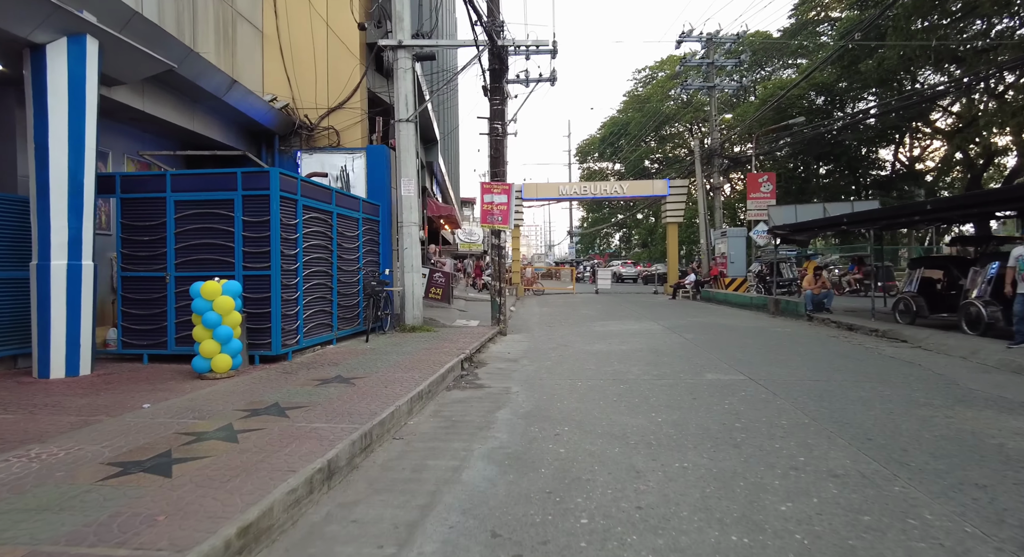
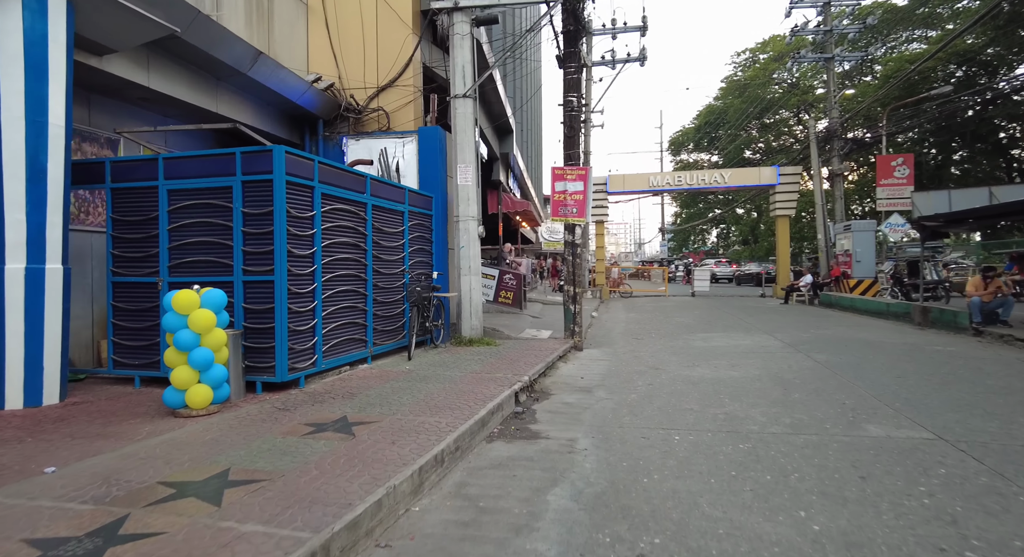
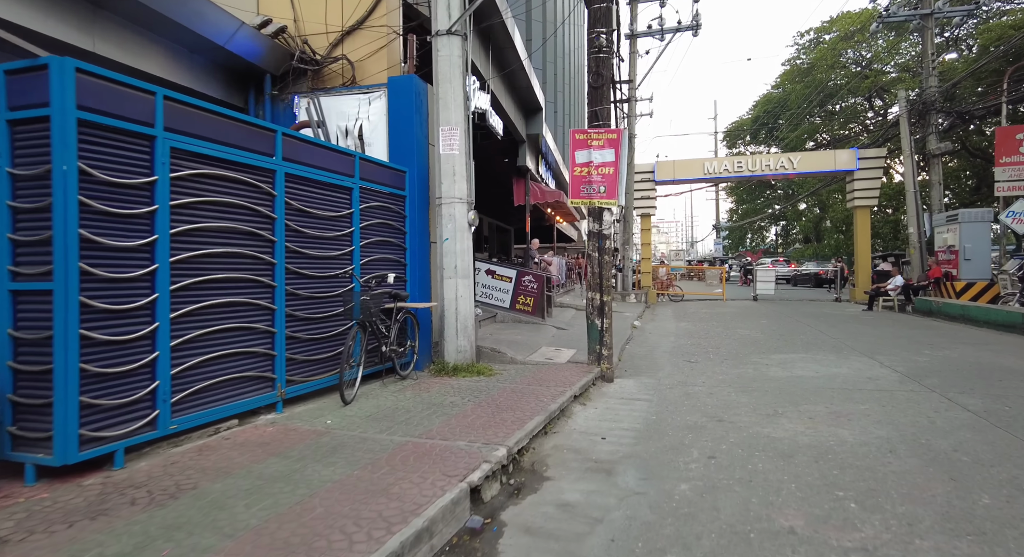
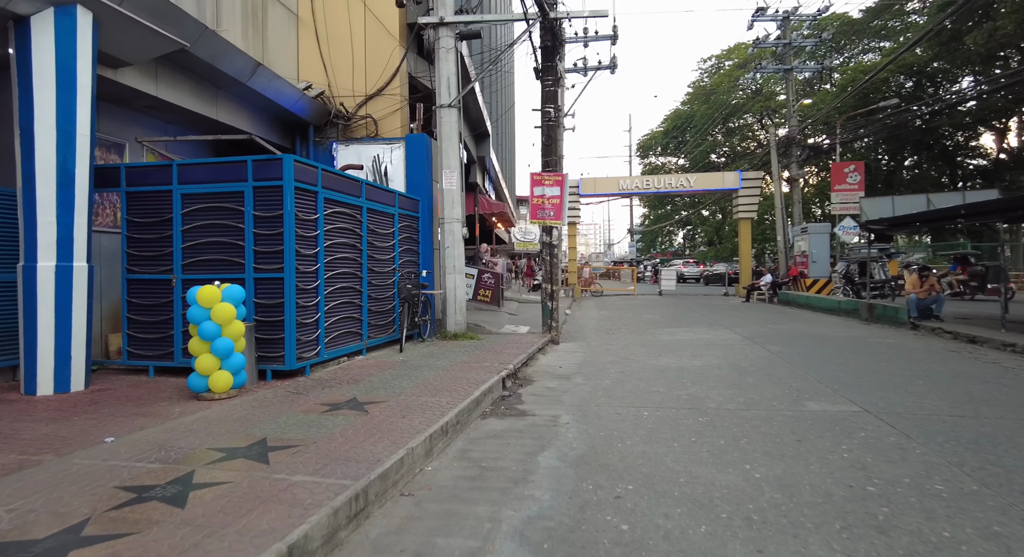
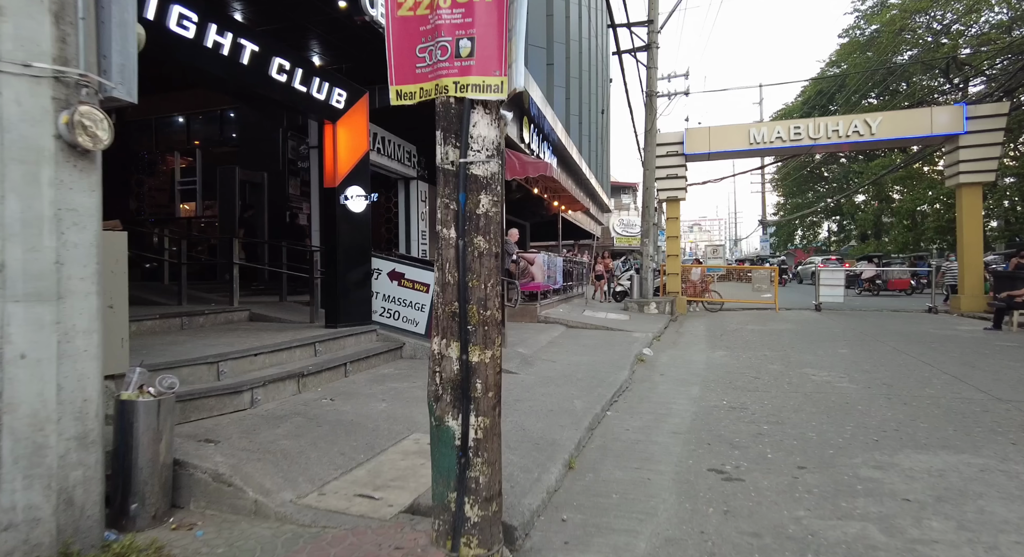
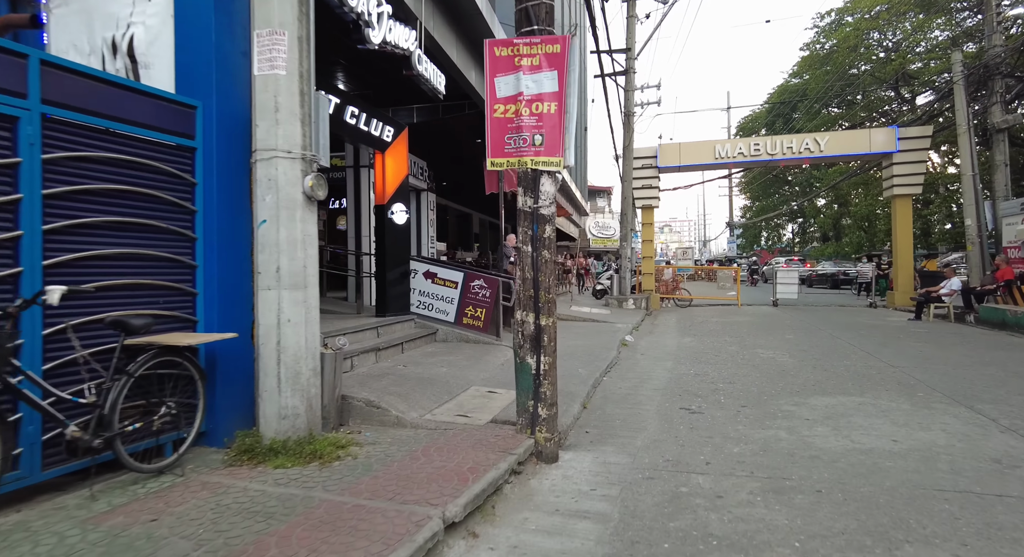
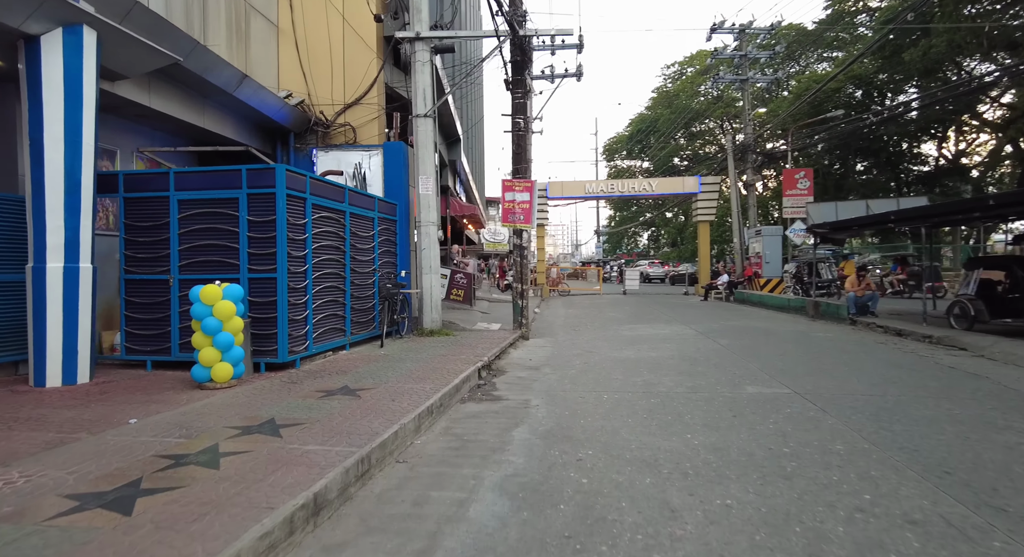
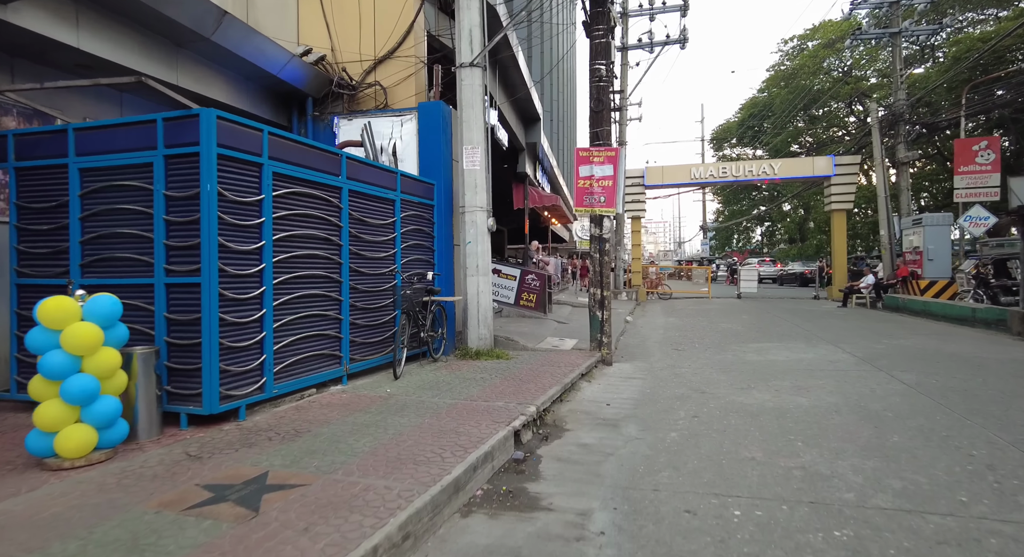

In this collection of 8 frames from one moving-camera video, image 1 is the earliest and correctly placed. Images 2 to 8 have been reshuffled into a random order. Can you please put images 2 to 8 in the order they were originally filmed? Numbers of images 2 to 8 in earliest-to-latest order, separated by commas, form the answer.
7, 4, 2, 8, 3, 6, 5
